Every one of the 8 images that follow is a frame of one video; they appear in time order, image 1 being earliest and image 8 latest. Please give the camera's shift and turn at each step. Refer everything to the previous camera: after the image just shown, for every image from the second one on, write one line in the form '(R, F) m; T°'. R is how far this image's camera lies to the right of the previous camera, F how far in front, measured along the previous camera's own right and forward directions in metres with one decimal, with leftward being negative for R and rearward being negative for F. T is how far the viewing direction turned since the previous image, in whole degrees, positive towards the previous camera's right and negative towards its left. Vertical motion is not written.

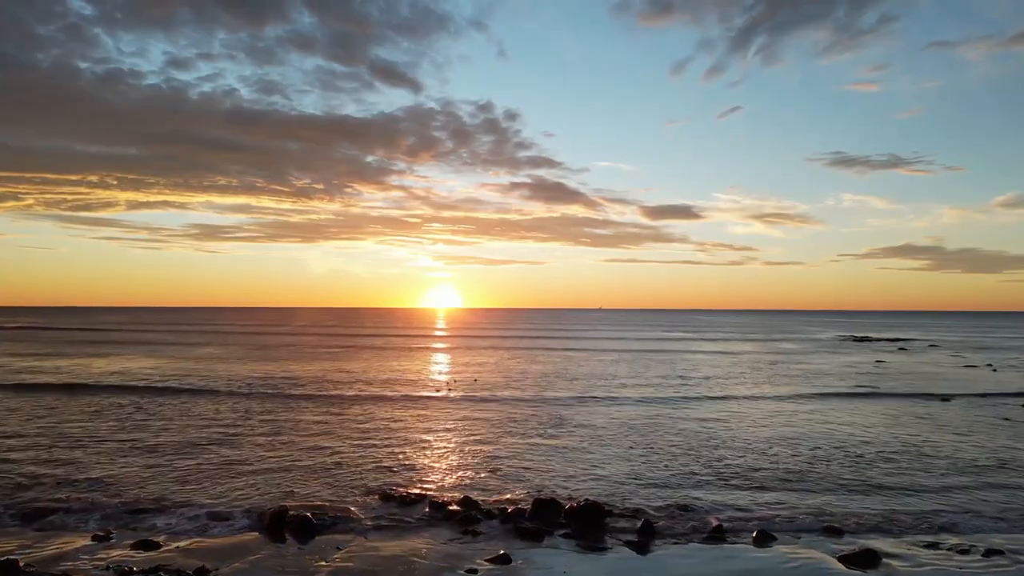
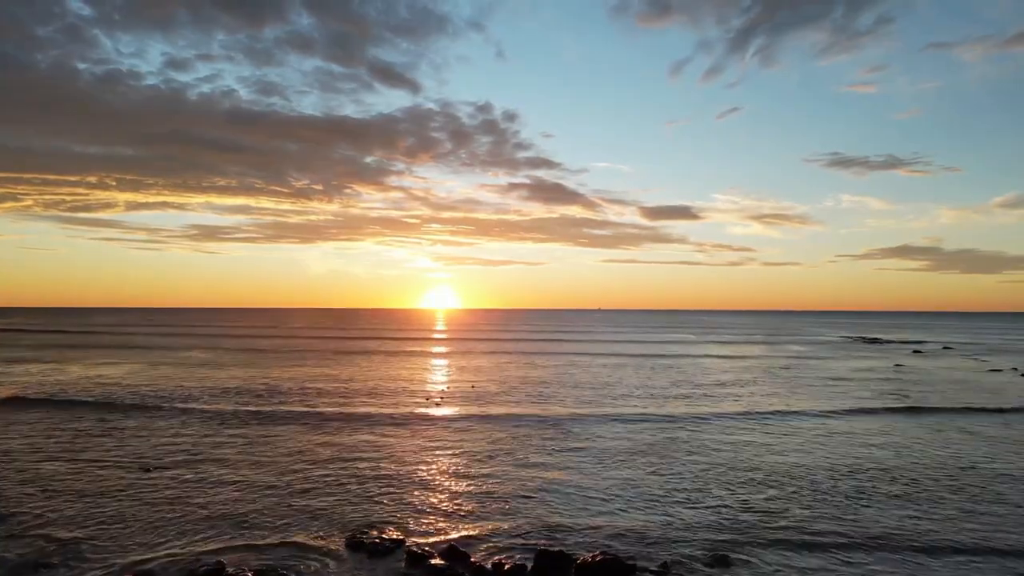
(0.0, +3.5) m; 0°
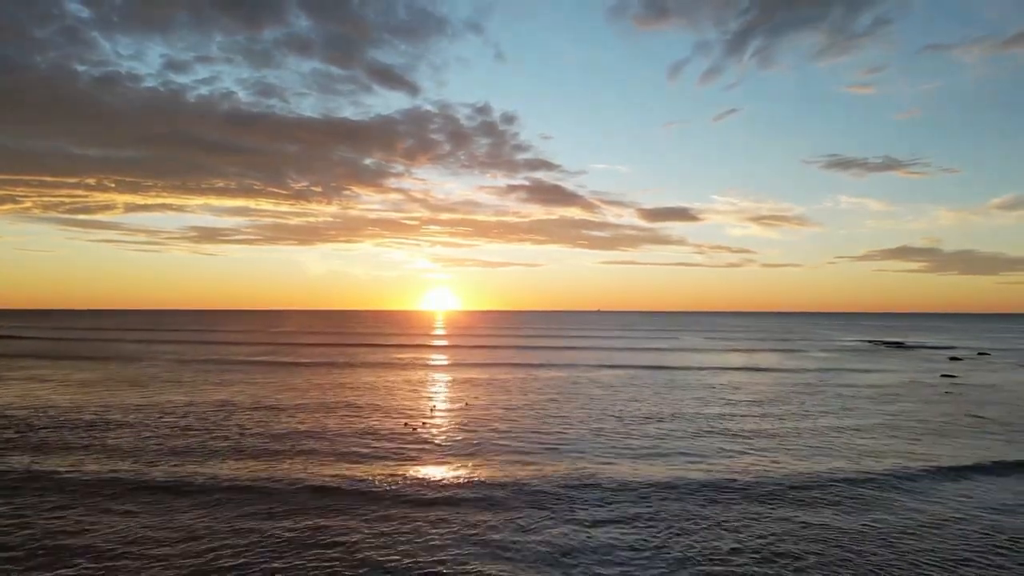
(-2.5, +3.8) m; 0°
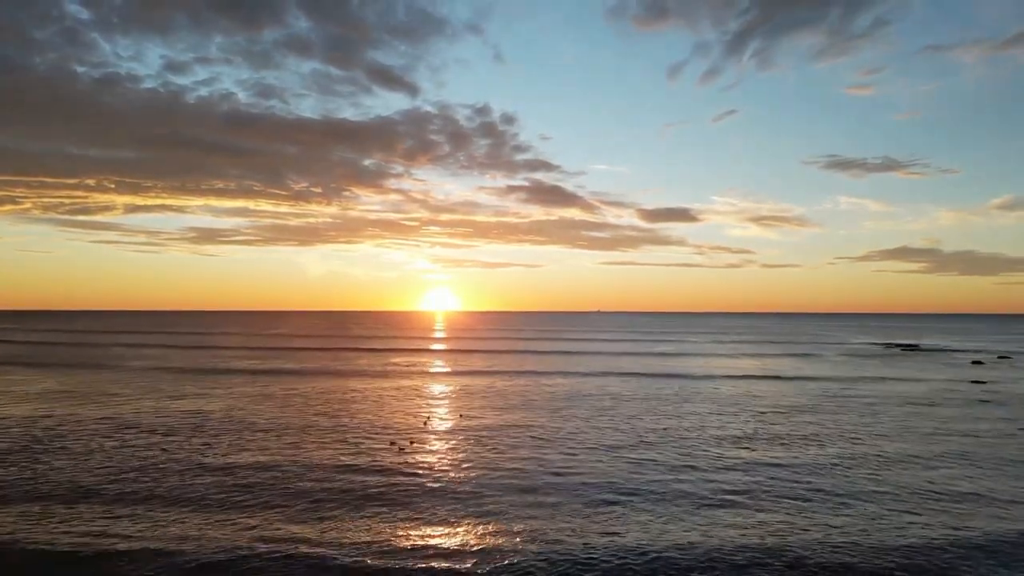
(-0.6, +3.1) m; 0°
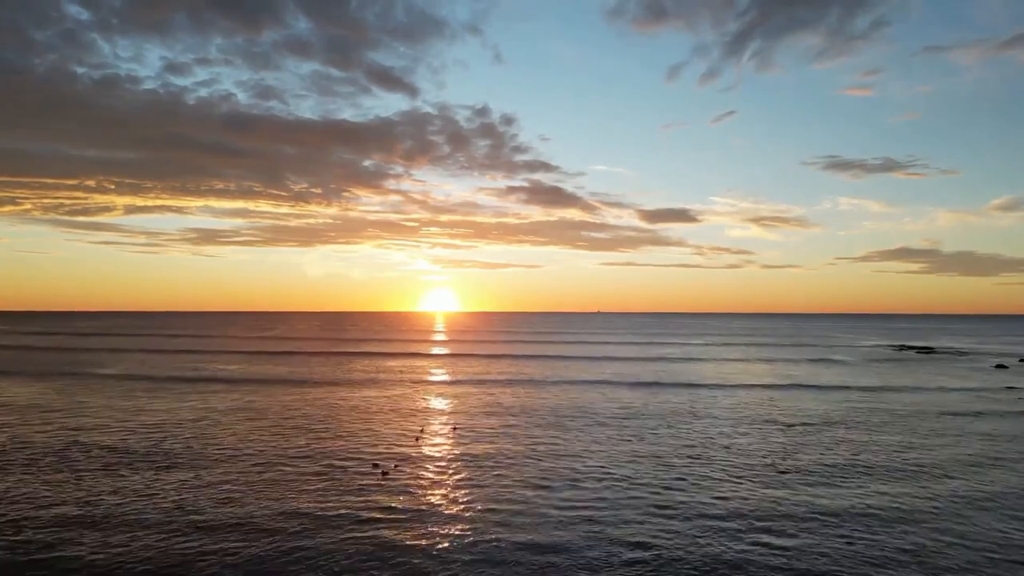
(-0.7, +2.9) m; 0°
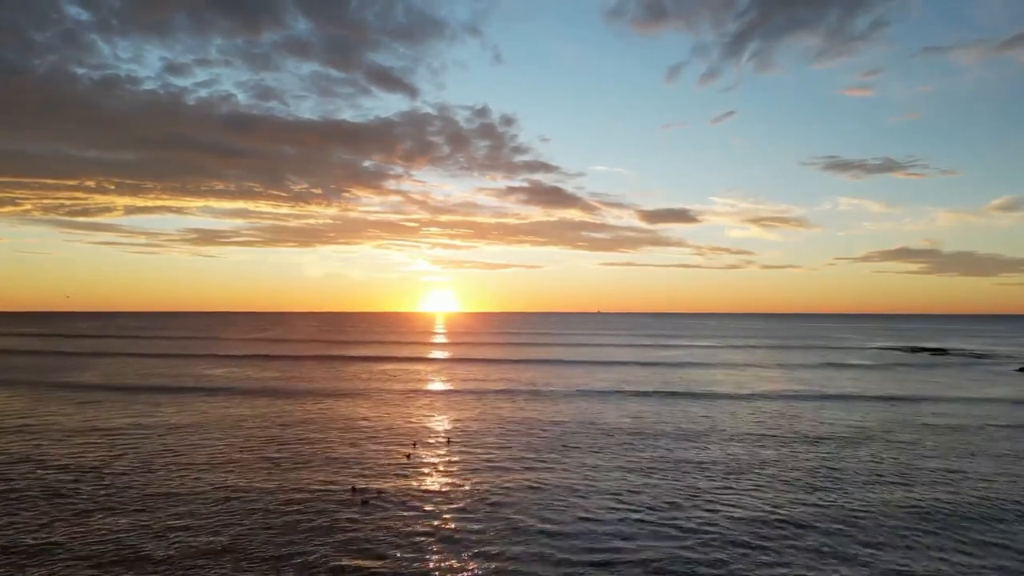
(-0.2, +3.3) m; 0°
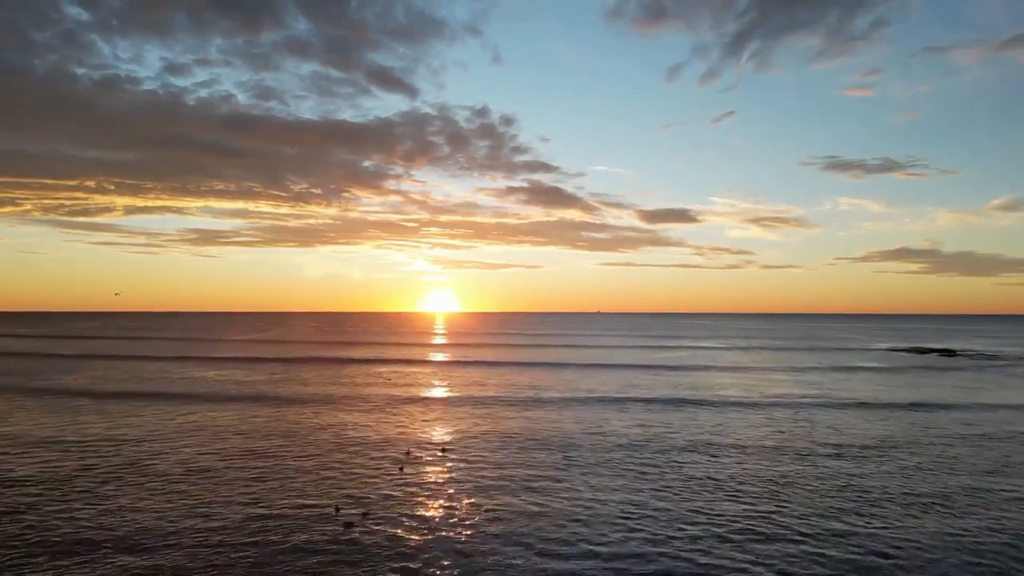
(0.0, +2.0) m; 0°
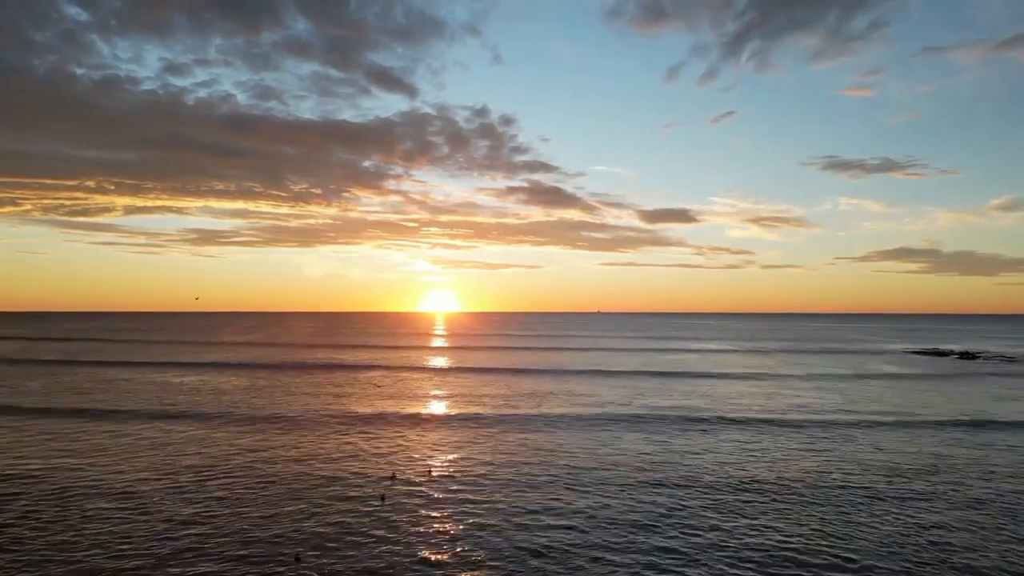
(-0.2, +4.2) m; 0°
